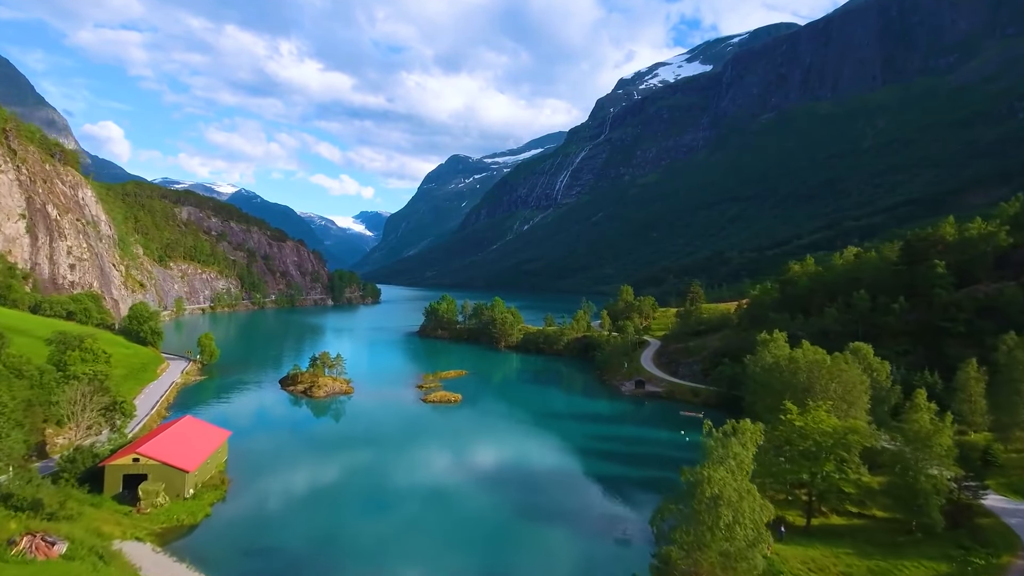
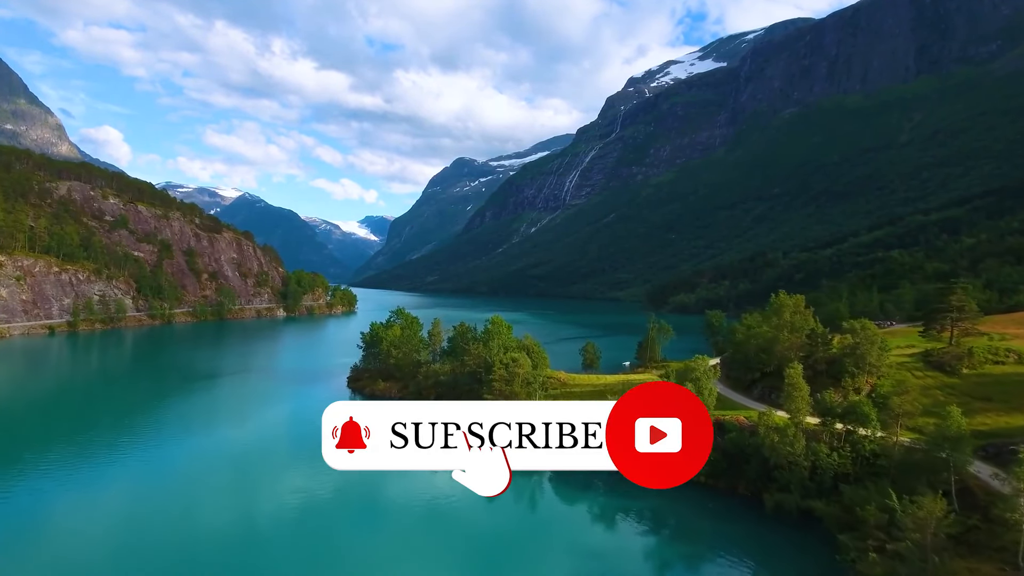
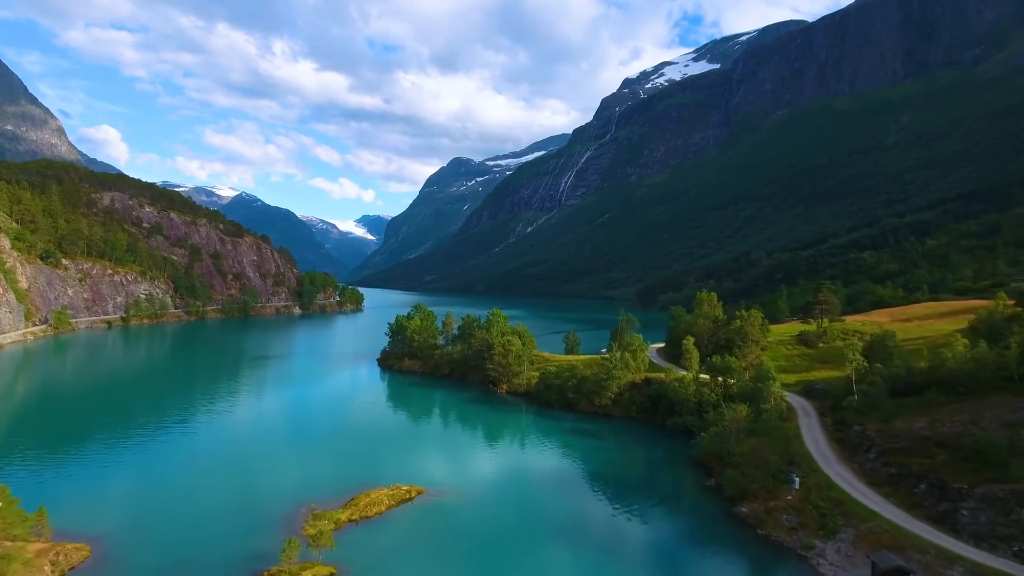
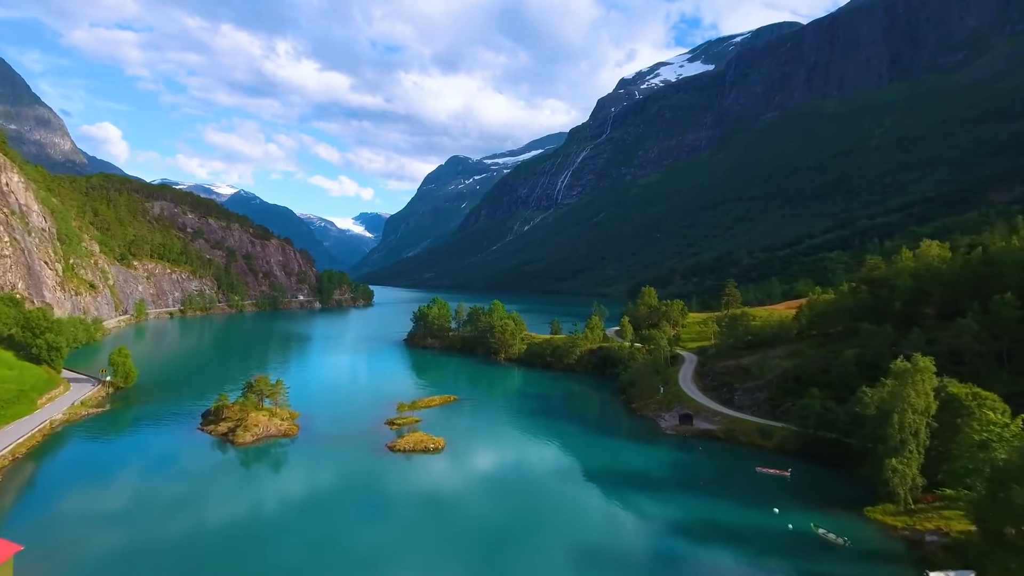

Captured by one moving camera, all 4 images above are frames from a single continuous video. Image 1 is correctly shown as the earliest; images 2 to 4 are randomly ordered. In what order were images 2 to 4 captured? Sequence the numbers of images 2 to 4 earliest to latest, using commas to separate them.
4, 3, 2
